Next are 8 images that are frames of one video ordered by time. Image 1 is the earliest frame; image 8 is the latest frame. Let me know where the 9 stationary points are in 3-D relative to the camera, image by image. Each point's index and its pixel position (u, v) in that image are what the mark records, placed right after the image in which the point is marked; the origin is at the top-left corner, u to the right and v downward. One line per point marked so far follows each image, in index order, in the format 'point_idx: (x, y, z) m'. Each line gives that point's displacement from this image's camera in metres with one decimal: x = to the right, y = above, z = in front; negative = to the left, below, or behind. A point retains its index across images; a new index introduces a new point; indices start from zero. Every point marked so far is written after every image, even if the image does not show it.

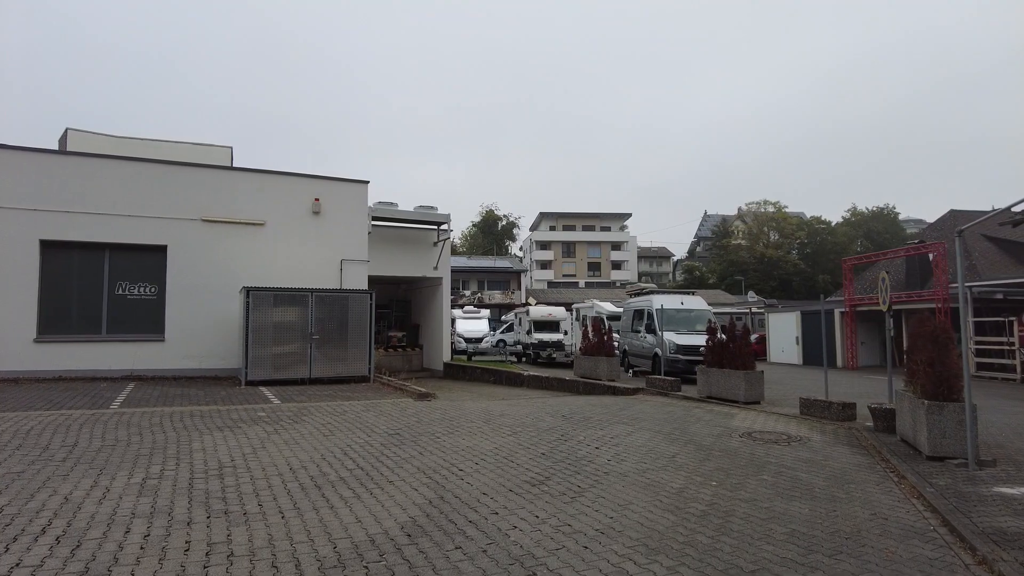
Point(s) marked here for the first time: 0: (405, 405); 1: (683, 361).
0: (-2.0, -2.3, +12.1) m
1: (+4.9, -2.1, +18.3) m
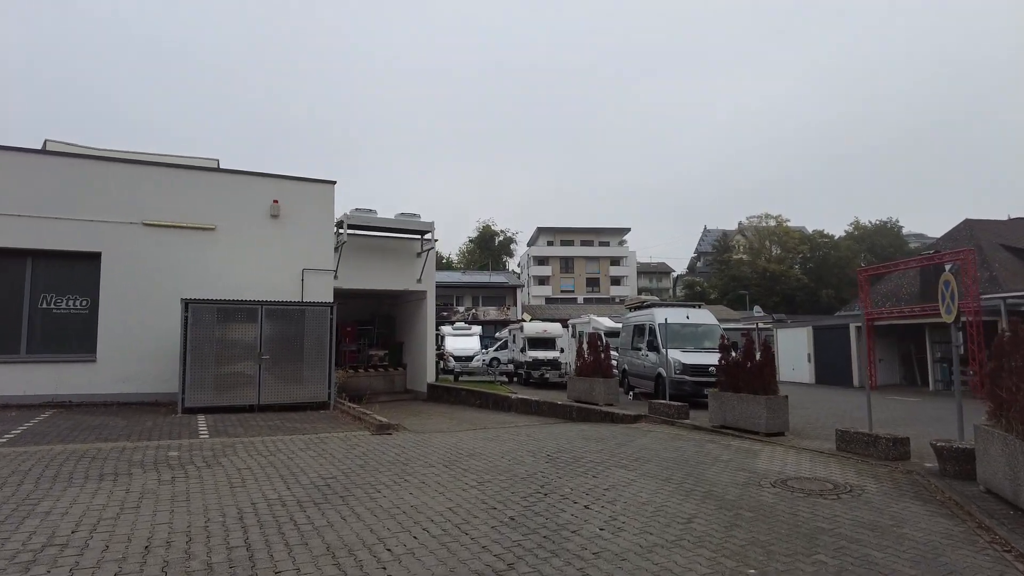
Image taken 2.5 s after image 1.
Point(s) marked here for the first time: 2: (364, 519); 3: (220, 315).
0: (-2.4, -2.4, +9.9) m
1: (+4.5, -2.4, +16.2) m
2: (-1.4, -2.1, +6.0) m
3: (-6.2, -0.5, +13.6) m
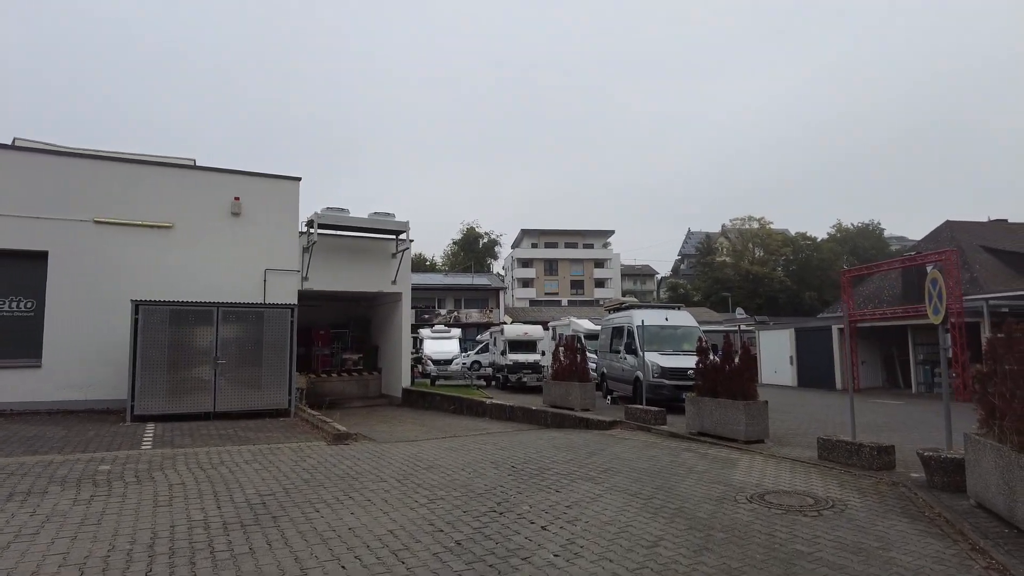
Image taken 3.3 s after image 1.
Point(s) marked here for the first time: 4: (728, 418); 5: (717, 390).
0: (-2.9, -2.4, +9.2) m
1: (+3.8, -2.4, +15.6) m
2: (-1.8, -2.1, +5.3) m
3: (-6.8, -0.6, +12.8) m
4: (+3.6, -2.2, +10.8) m
5: (+3.6, -1.8, +11.2) m
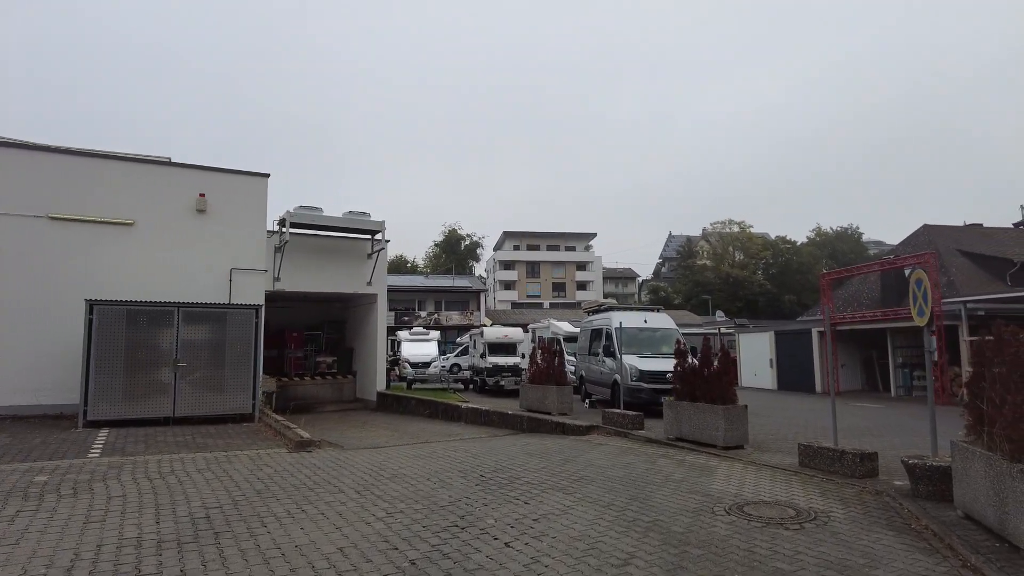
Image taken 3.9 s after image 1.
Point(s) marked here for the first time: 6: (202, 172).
0: (-3.3, -2.4, +8.7) m
1: (+3.2, -2.5, +15.3) m
2: (-2.1, -2.1, +4.8) m
3: (-7.3, -0.5, +12.2) m
4: (+3.2, -2.2, +10.5) m
5: (+3.1, -1.8, +10.9) m
6: (-7.3, +2.8, +15.2) m
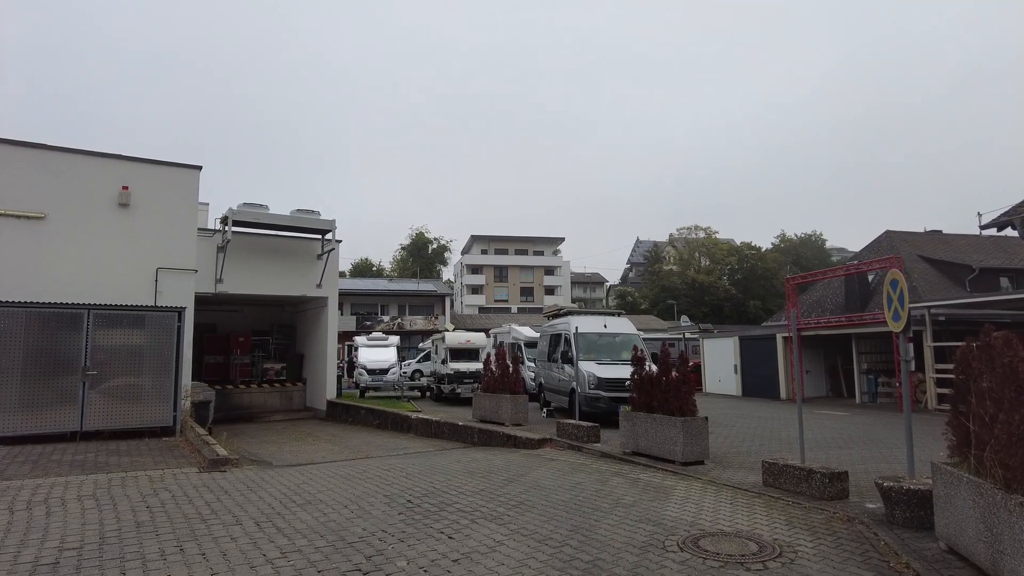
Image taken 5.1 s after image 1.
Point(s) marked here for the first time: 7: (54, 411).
0: (-4.1, -2.4, +7.6) m
1: (+2.1, -2.5, +14.5) m
2: (-2.7, -2.1, +3.8) m
3: (-8.2, -0.5, +11.0) m
4: (+2.3, -2.2, +9.6) m
5: (+2.2, -1.8, +10.1) m
6: (-8.4, +2.7, +13.9) m
7: (-7.8, -2.1, +11.0) m
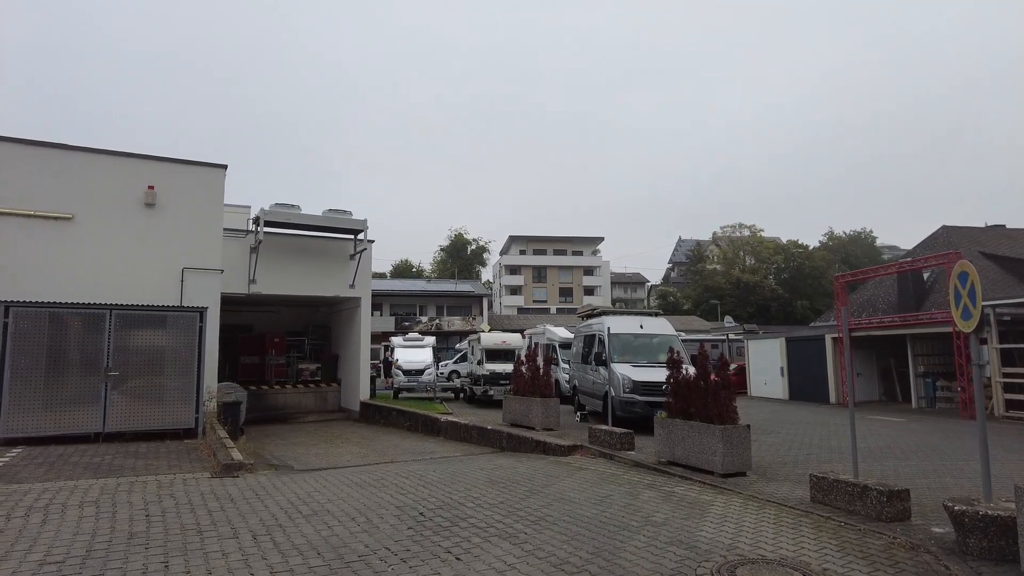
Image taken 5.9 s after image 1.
0: (-3.9, -2.4, +7.3) m
1: (+2.8, -2.5, +13.8) m
2: (-2.7, -2.0, +3.4) m
3: (-7.8, -0.5, +10.9) m
4: (+2.6, -2.2, +8.9) m
5: (+2.6, -1.8, +9.3) m
6: (-7.8, +2.7, +13.9) m
7: (-7.4, -2.1, +10.9) m
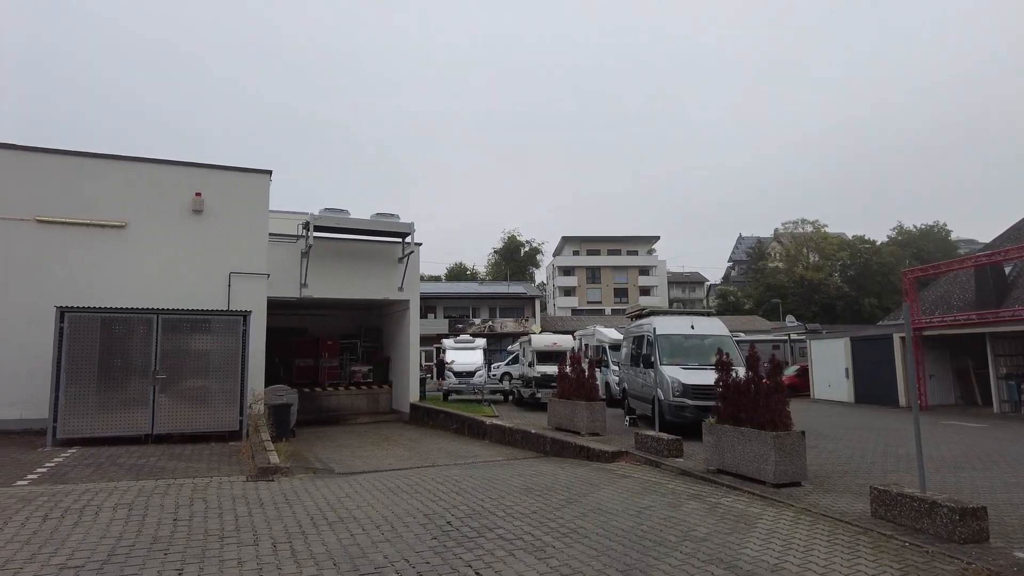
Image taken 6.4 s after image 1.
0: (-3.5, -2.4, +7.3) m
1: (+3.7, -2.5, +13.2) m
2: (-2.7, -2.1, +3.3) m
3: (-7.1, -0.6, +11.2) m
4: (+3.1, -2.1, +8.3) m
5: (+3.1, -1.7, +8.8) m
6: (-6.9, +2.6, +14.2) m
7: (-6.7, -2.2, +11.2) m
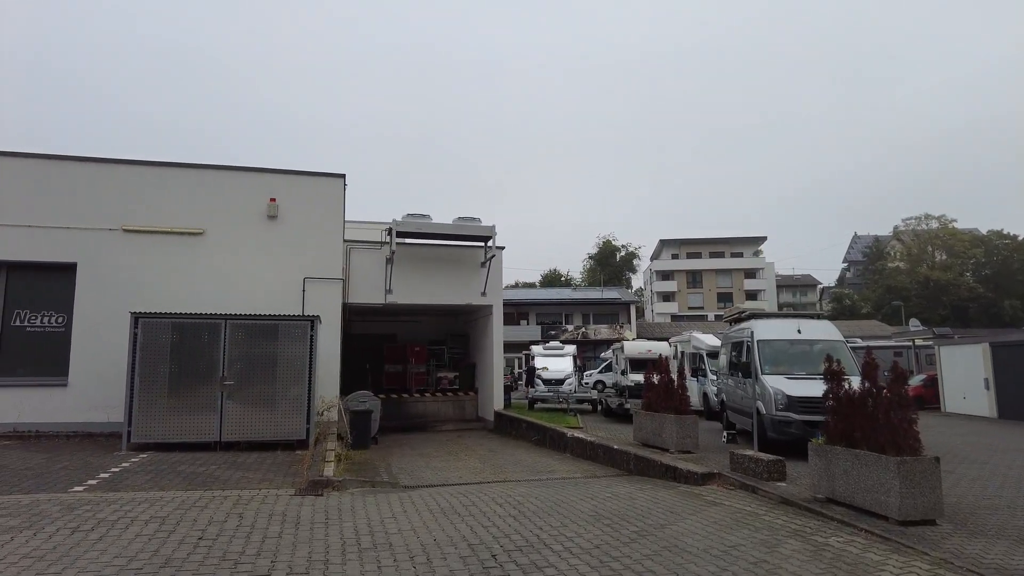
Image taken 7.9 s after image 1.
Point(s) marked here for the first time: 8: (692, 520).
0: (-2.9, -2.4, +6.8) m
1: (+5.1, -2.4, +11.5) m
2: (-2.7, -2.0, +2.7) m
3: (-5.8, -0.7, +11.2) m
4: (+3.8, -2.1, +6.8) m
5: (+3.9, -1.7, +7.3) m
6: (-5.2, +2.5, +14.2) m
7: (-5.4, -2.3, +11.1) m
8: (+2.0, -2.6, +7.1) m
